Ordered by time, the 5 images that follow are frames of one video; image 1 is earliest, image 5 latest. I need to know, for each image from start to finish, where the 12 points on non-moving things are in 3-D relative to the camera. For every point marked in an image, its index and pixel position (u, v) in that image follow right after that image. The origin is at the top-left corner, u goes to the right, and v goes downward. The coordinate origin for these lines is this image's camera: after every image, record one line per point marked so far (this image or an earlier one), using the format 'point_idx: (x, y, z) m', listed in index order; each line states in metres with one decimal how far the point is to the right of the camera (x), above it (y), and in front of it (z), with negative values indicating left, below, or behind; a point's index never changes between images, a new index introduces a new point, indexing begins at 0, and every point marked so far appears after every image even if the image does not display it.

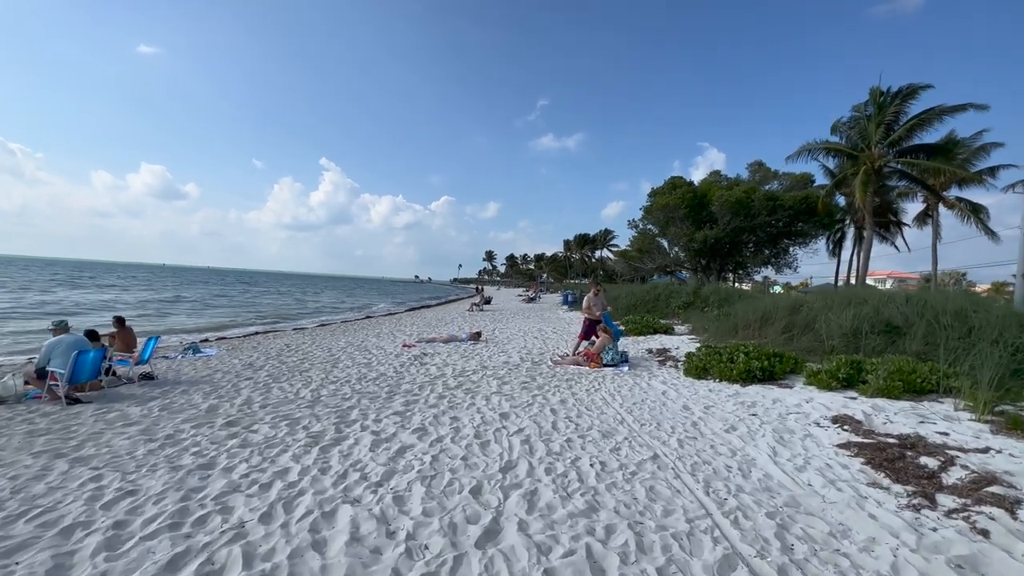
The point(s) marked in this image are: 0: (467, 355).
0: (-1.0, -1.5, +9.9) m
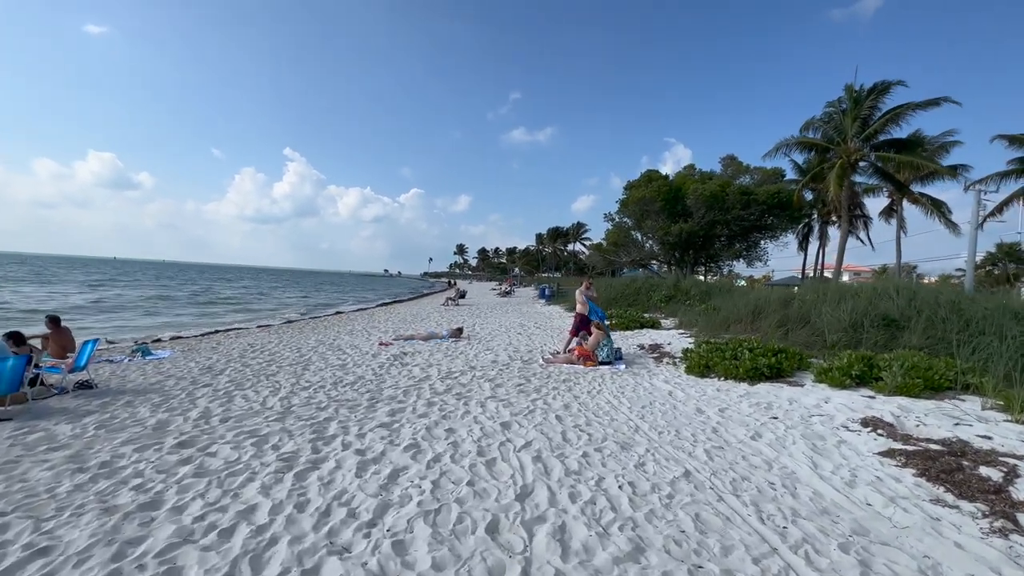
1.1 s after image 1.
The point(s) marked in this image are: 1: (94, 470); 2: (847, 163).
0: (-1.2, -1.3, +9.2) m
1: (-3.3, -1.4, +3.6) m
2: (+13.5, +5.0, +18.2) m
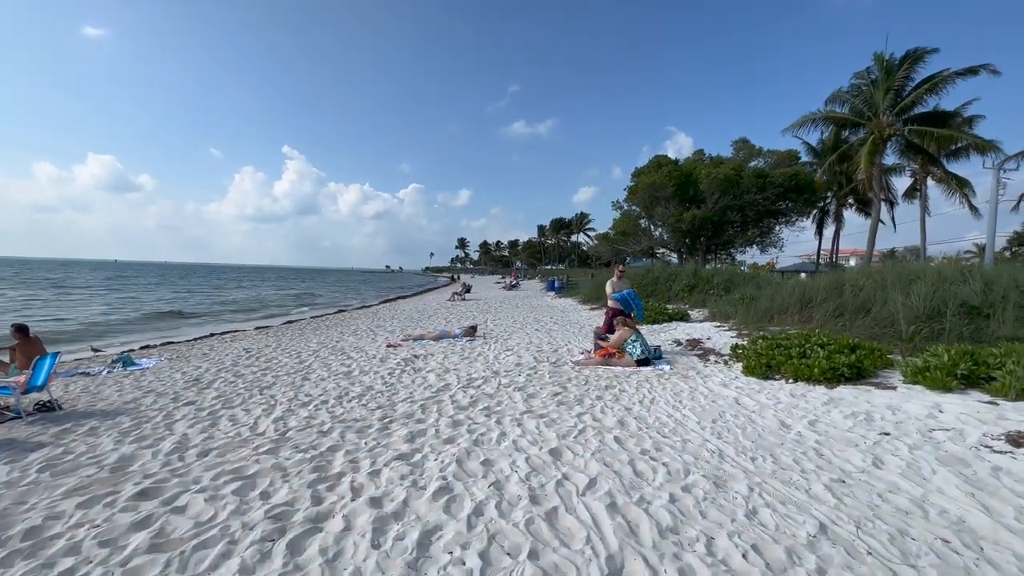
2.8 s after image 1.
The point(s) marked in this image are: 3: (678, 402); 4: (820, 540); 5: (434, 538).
0: (-0.8, -1.2, +8.2) m
1: (-2.9, -1.5, +2.6) m
2: (+13.9, +5.6, +17.1) m
3: (+1.9, -1.3, +5.3) m
4: (+1.7, -1.4, +2.6) m
5: (-0.5, -1.4, +2.6) m
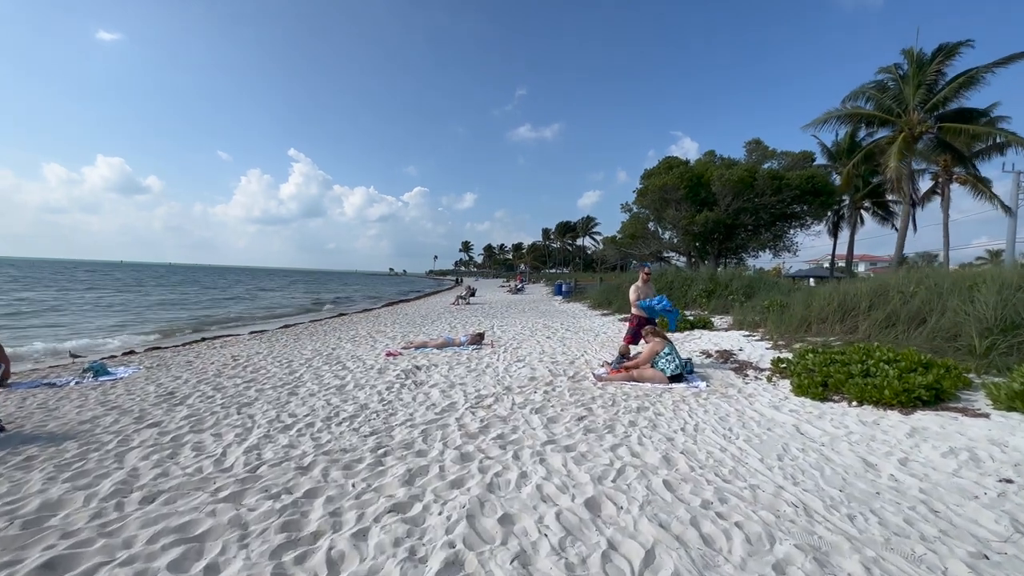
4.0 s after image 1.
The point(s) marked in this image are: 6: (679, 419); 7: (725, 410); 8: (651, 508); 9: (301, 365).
0: (-0.6, -1.3, +7.4) m
1: (-2.7, -1.5, +1.8) m
2: (+14.2, +5.4, +16.2) m
3: (+2.1, -1.4, +4.5) m
4: (+1.9, -1.5, +1.7) m
5: (-0.3, -1.5, +1.8) m
6: (+1.8, -1.4, +4.8) m
7: (+2.4, -1.4, +5.1) m
8: (+0.9, -1.4, +3.0) m
9: (-3.8, -1.4, +8.1) m
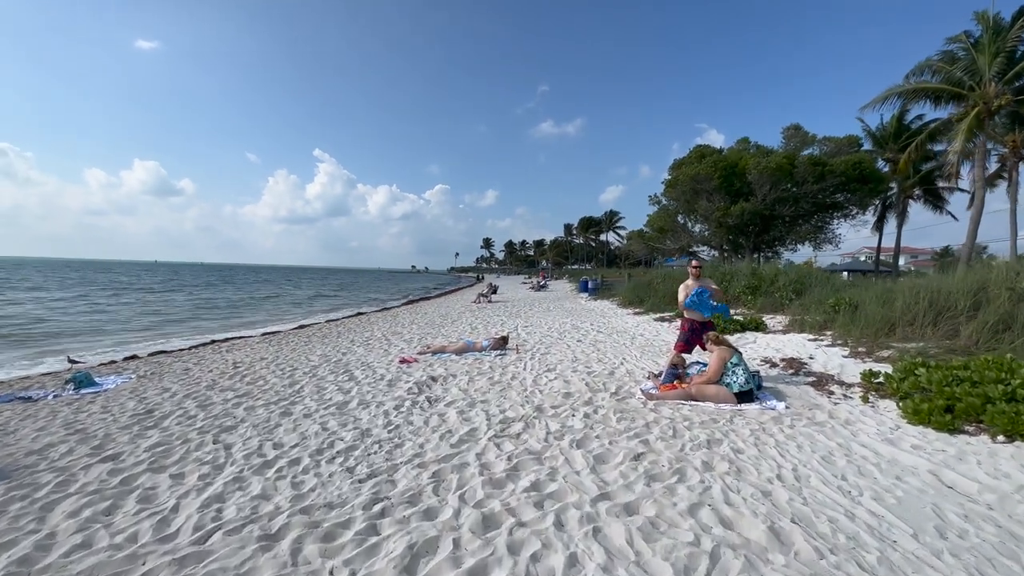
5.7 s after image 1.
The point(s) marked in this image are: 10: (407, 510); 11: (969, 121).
0: (-0.2, -1.3, +6.4) m
1: (-2.6, -1.5, +0.9) m
2: (+15.0, +5.6, +14.4) m
3: (+2.4, -1.4, +3.3) m
4: (+2.1, -1.5, +0.6) m
5: (-0.1, -1.5, +0.8) m
6: (+2.1, -1.4, +3.6) m
7: (+2.7, -1.4, +3.9) m
8: (+1.1, -1.4, +1.9) m
9: (-3.3, -1.4, +7.2) m
10: (-0.7, -1.4, +3.0) m
11: (+14.4, +5.2, +14.2) m
